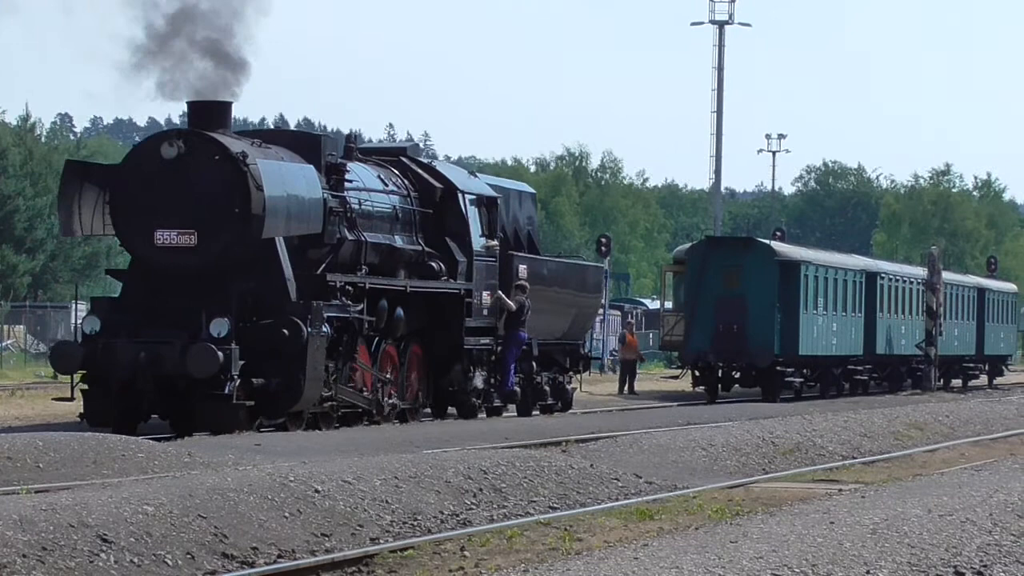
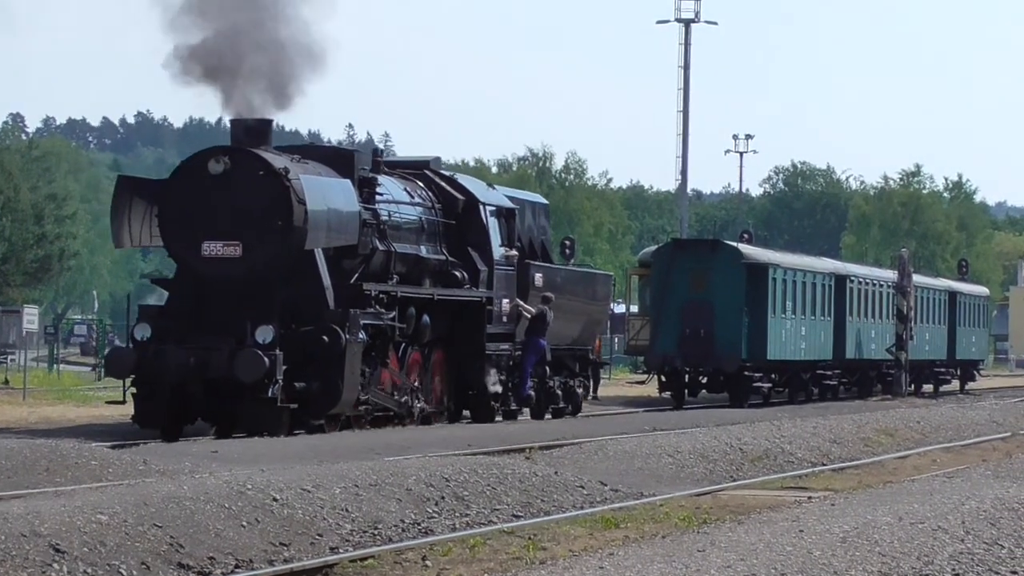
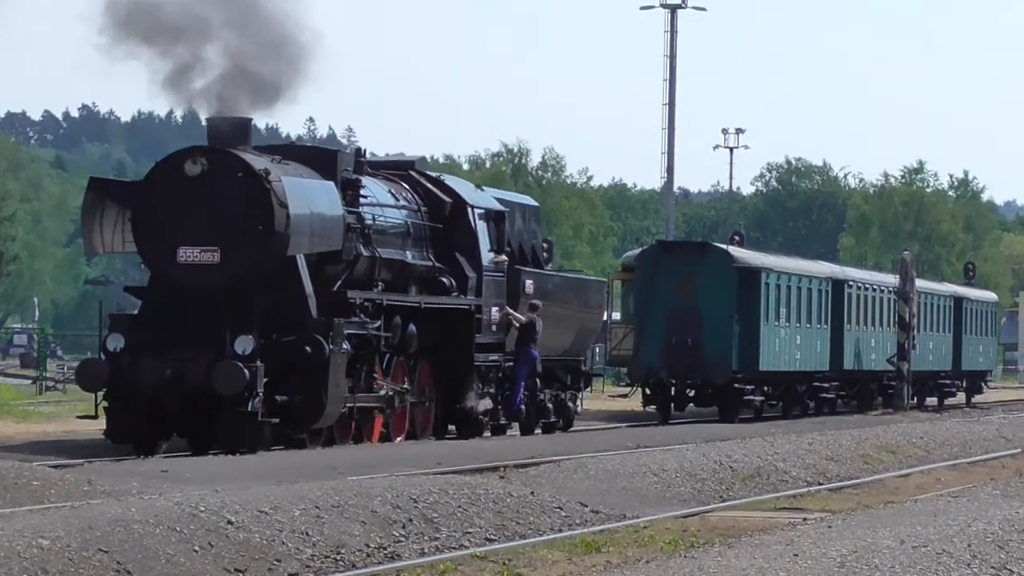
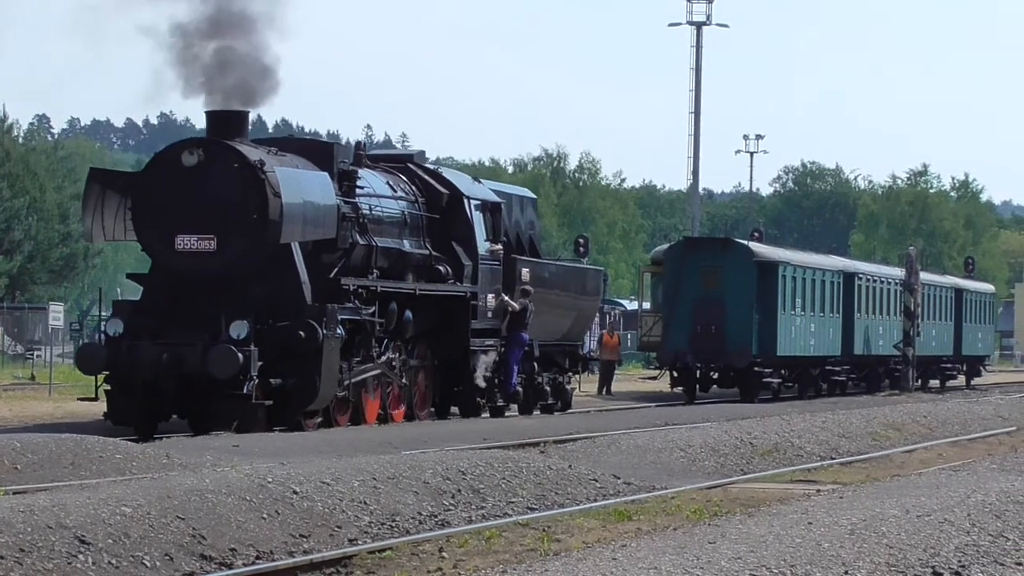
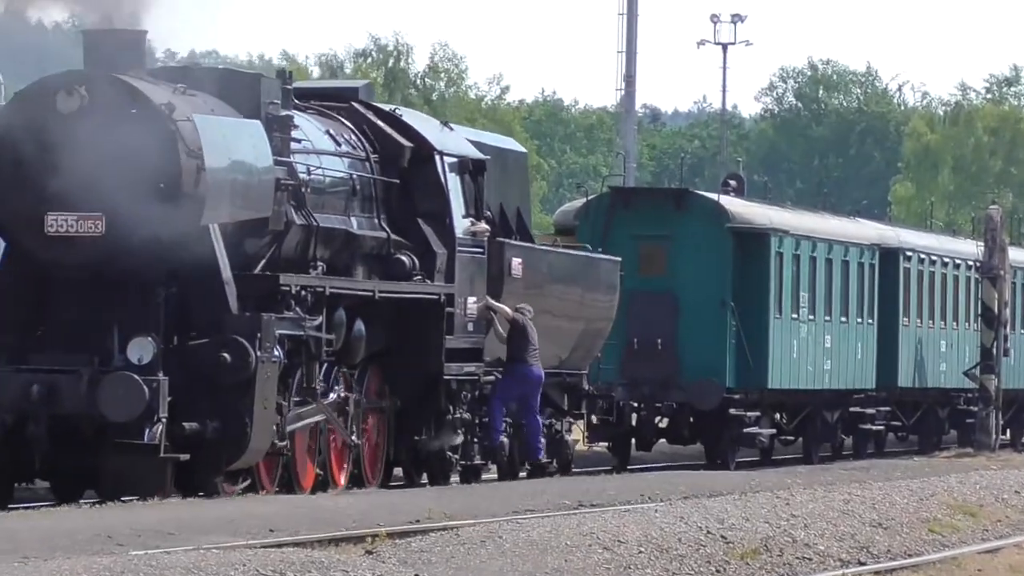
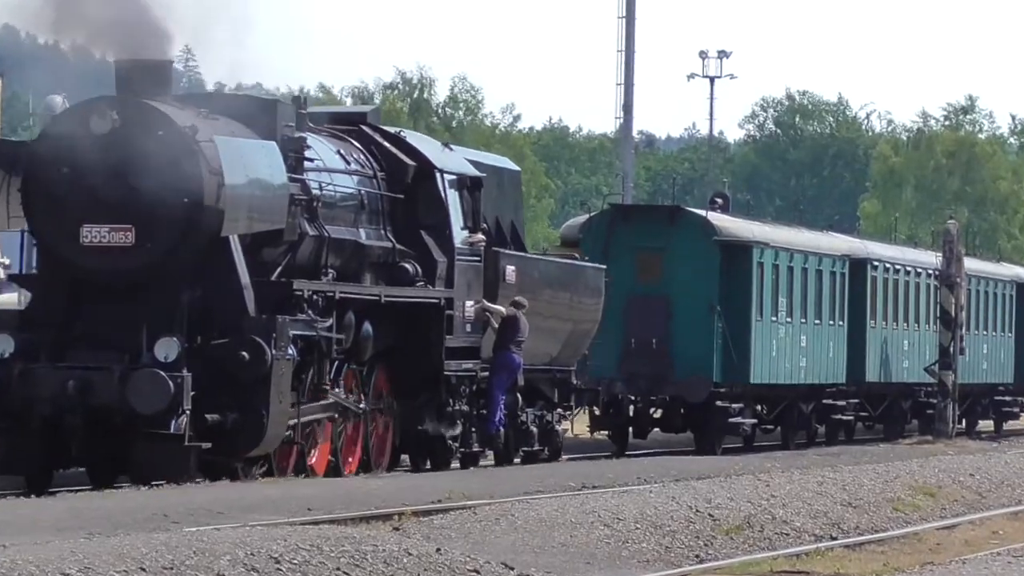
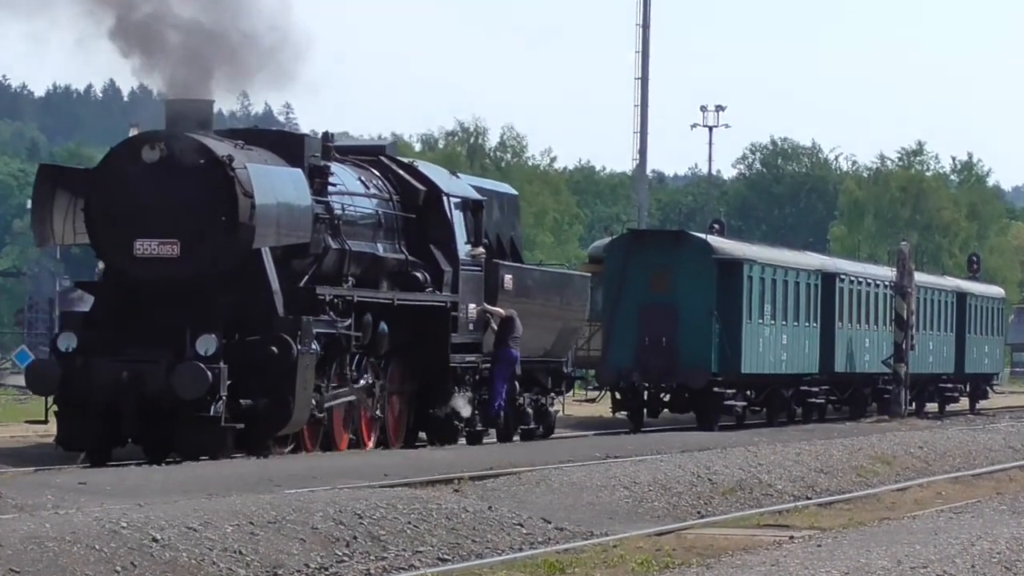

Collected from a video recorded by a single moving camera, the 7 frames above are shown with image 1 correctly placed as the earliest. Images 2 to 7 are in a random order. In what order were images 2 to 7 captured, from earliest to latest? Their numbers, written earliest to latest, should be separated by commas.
4, 2, 3, 7, 6, 5
